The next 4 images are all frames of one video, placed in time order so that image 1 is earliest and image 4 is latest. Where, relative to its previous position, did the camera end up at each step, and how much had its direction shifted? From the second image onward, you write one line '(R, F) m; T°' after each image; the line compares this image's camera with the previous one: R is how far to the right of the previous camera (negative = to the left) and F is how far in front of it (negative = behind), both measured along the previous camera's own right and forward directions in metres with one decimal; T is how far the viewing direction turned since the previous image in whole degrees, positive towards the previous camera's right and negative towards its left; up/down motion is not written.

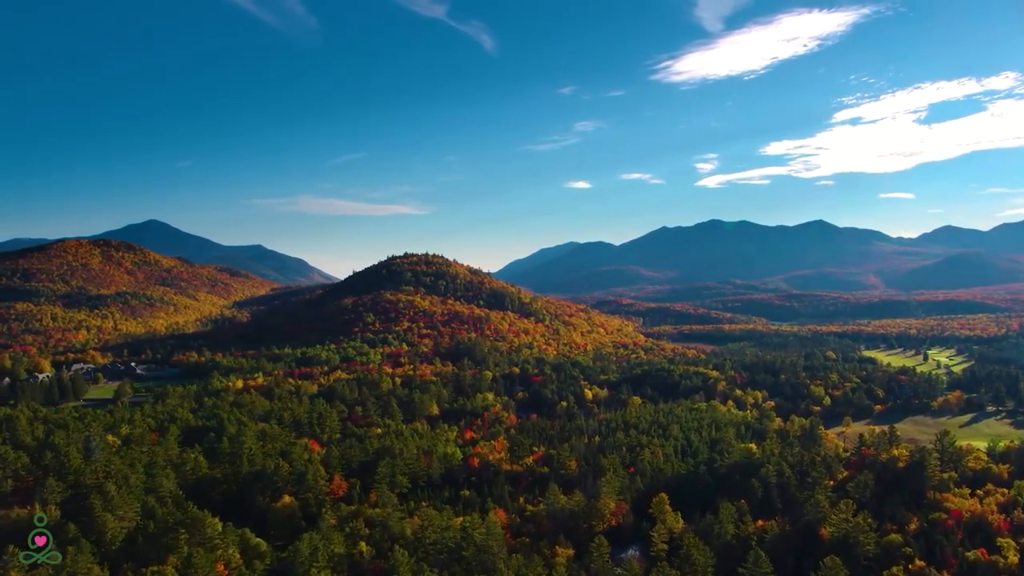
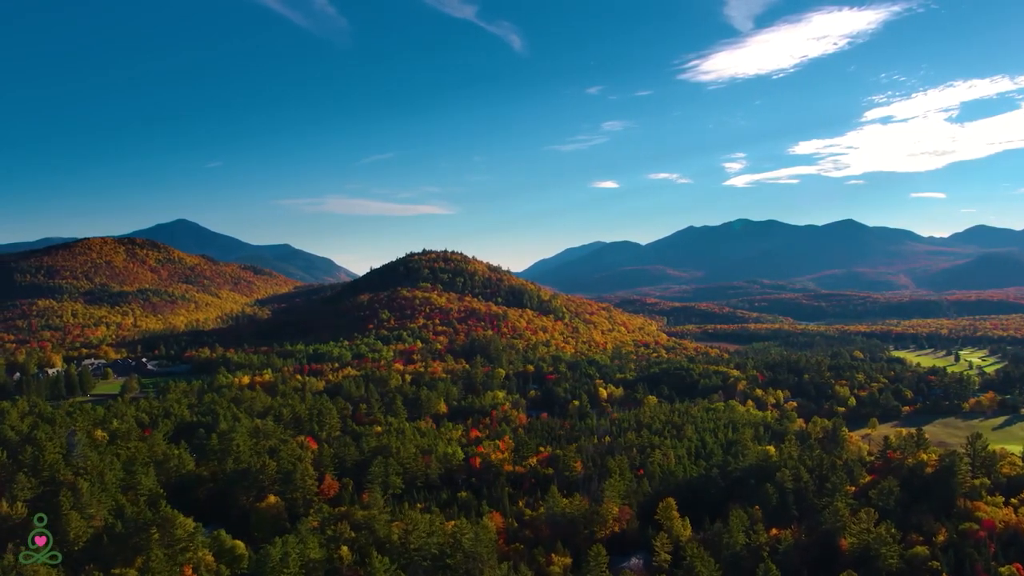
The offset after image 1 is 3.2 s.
(+3.1, +4.1) m; -2°
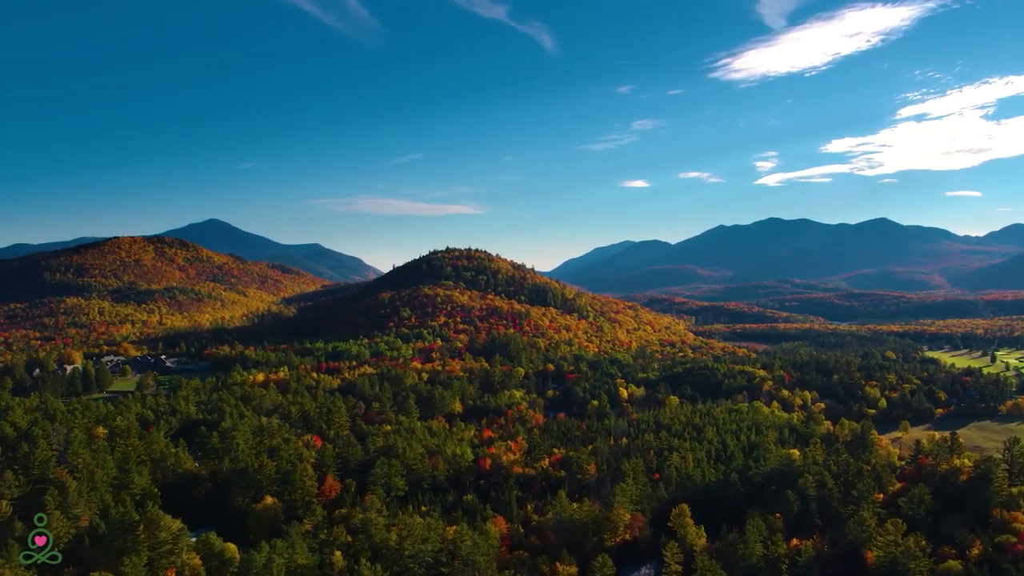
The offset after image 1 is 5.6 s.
(+2.2, +2.8) m; -2°
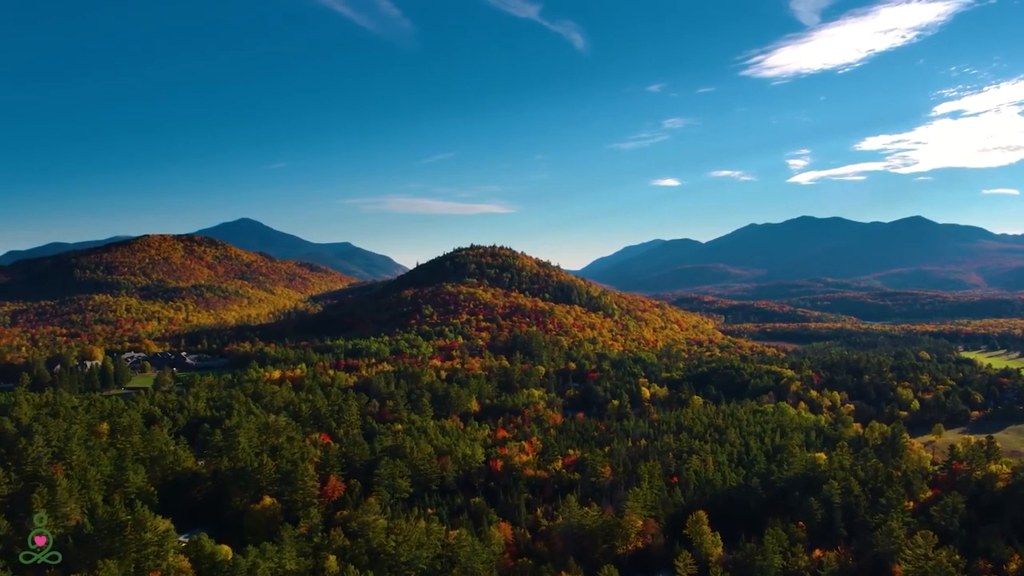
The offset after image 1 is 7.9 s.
(+2.1, +2.7) m; -2°
